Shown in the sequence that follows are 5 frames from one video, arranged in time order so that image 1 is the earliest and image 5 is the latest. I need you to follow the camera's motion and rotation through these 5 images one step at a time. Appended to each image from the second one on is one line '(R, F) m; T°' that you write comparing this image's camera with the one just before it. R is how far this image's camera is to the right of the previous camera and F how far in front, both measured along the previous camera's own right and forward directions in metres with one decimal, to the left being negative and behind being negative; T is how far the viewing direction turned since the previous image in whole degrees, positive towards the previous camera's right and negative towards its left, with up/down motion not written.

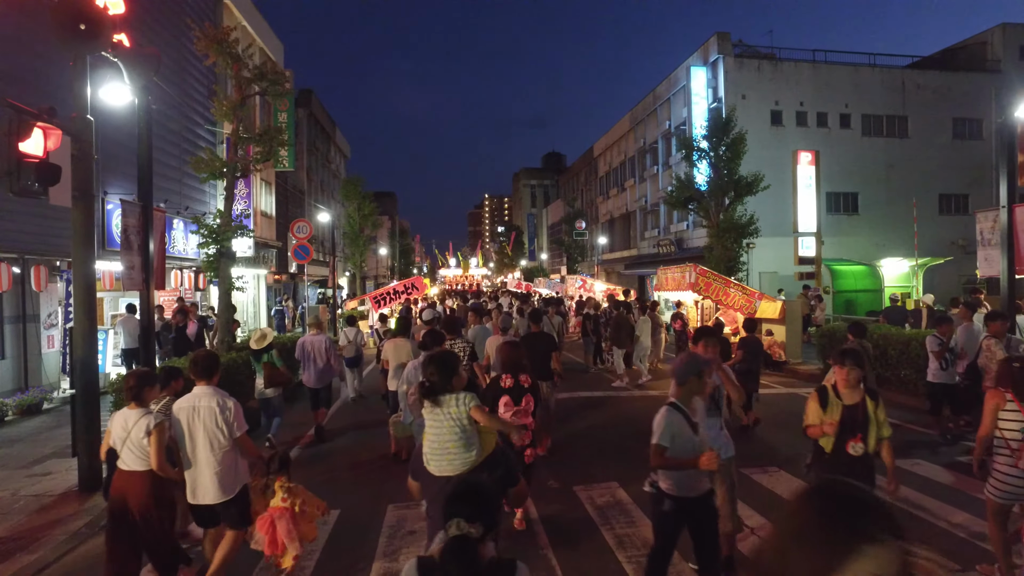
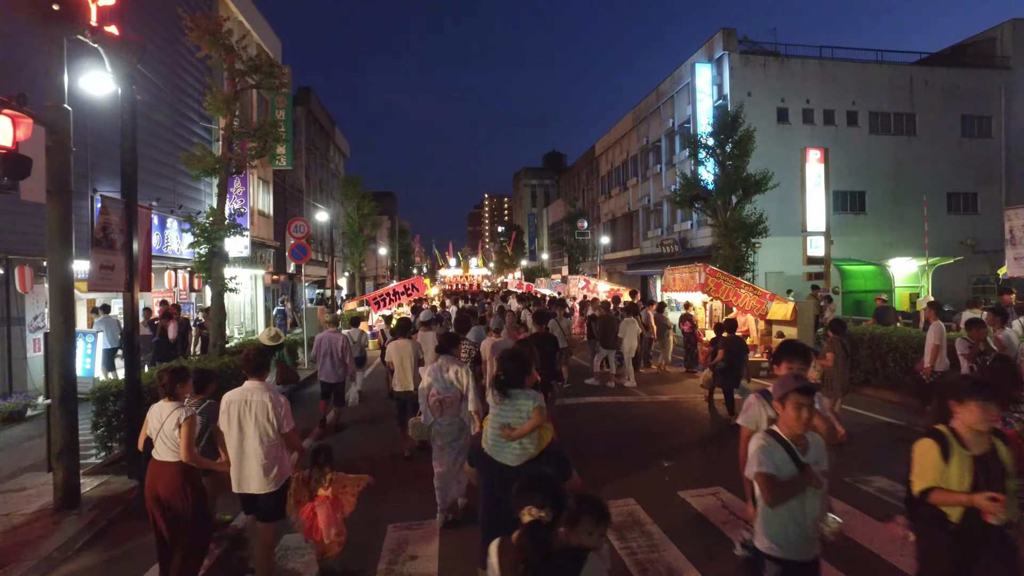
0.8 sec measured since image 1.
(-0.1, +0.5) m; 0°
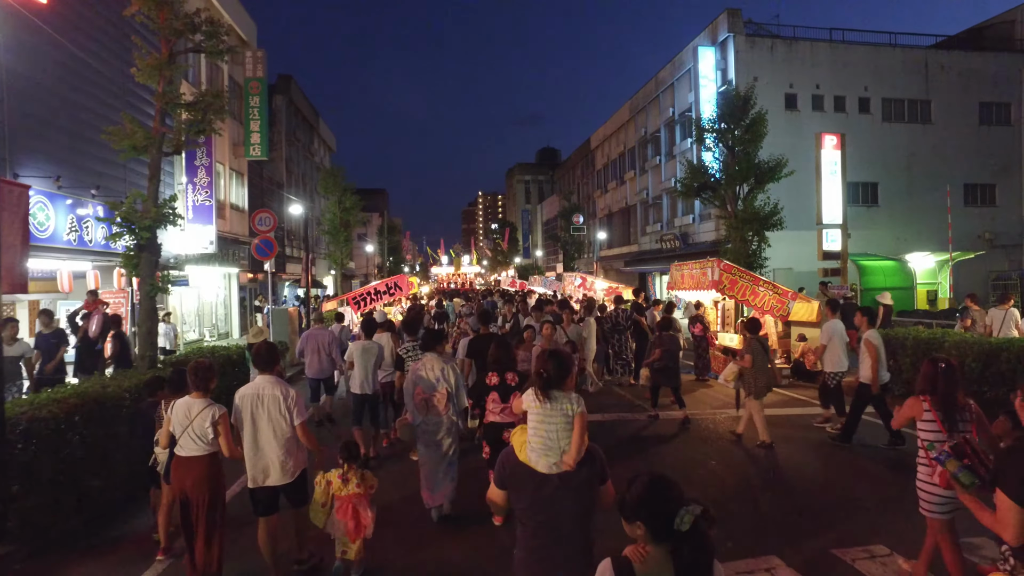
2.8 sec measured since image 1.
(+0.1, +1.7) m; 0°
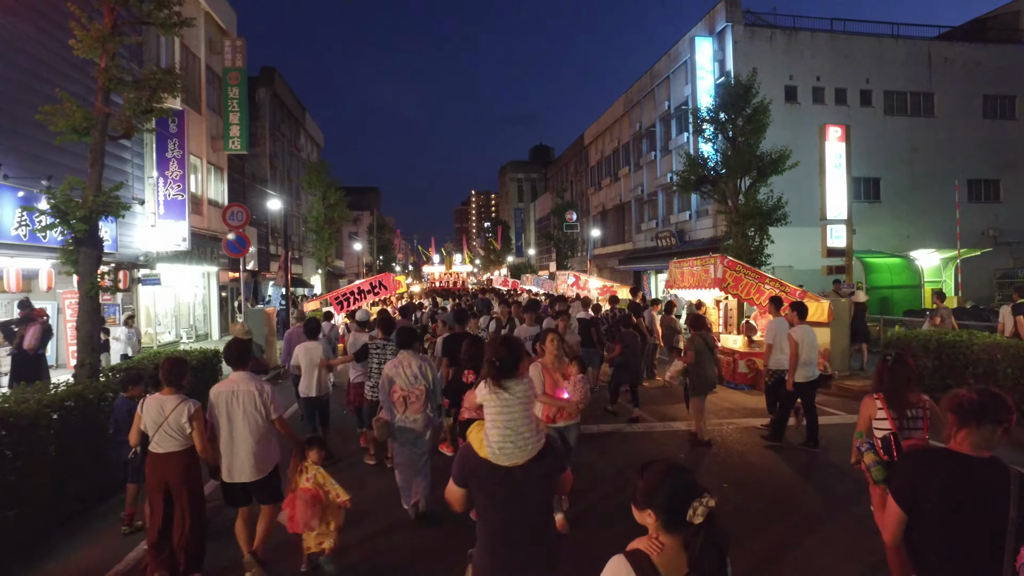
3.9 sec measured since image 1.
(+0.1, +0.9) m; +1°
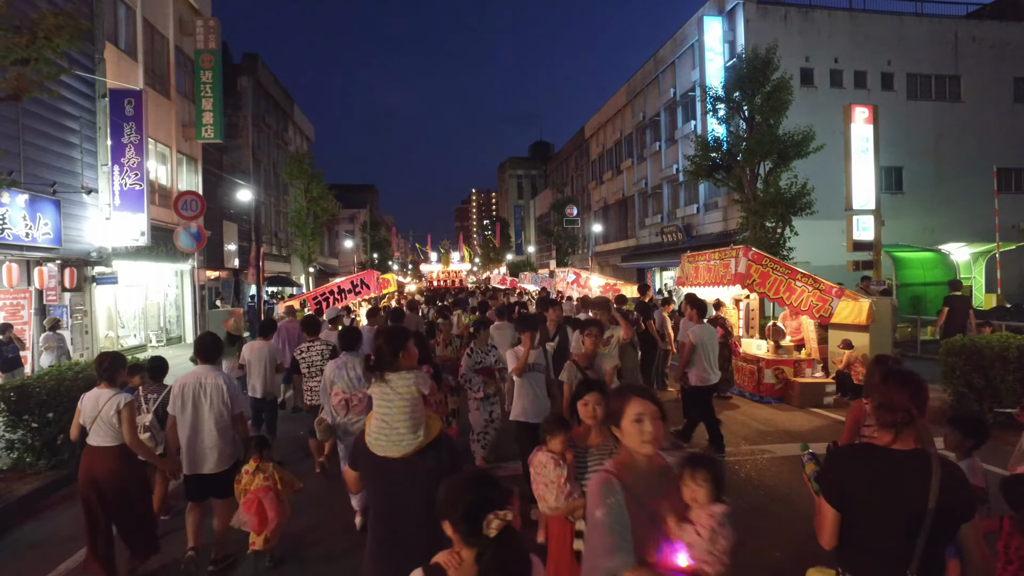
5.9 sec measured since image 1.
(+0.2, +1.8) m; 0°
